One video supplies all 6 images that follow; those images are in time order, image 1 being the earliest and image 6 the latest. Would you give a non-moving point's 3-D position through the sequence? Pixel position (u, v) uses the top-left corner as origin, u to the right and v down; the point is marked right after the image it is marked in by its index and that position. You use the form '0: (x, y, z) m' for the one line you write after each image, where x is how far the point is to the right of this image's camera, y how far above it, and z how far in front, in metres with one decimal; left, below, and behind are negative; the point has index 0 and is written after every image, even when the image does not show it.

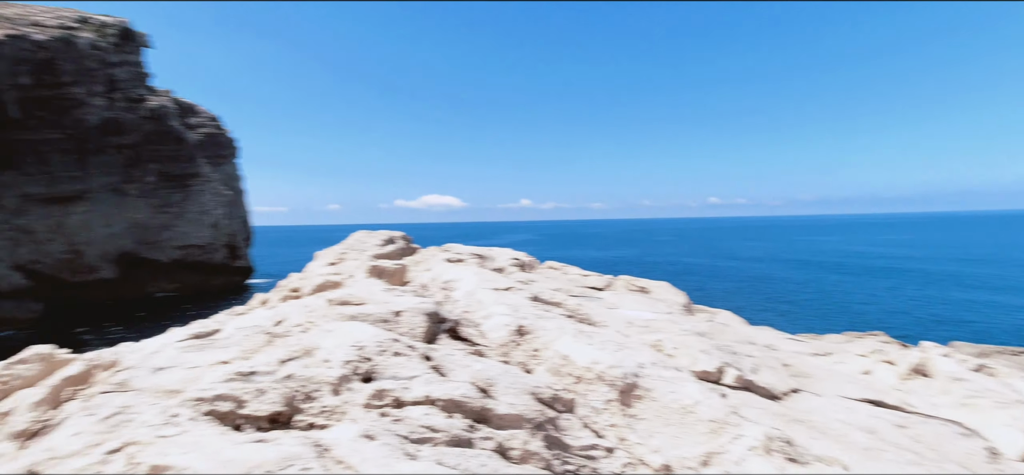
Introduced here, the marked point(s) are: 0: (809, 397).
0: (+5.9, -3.2, +9.9) m
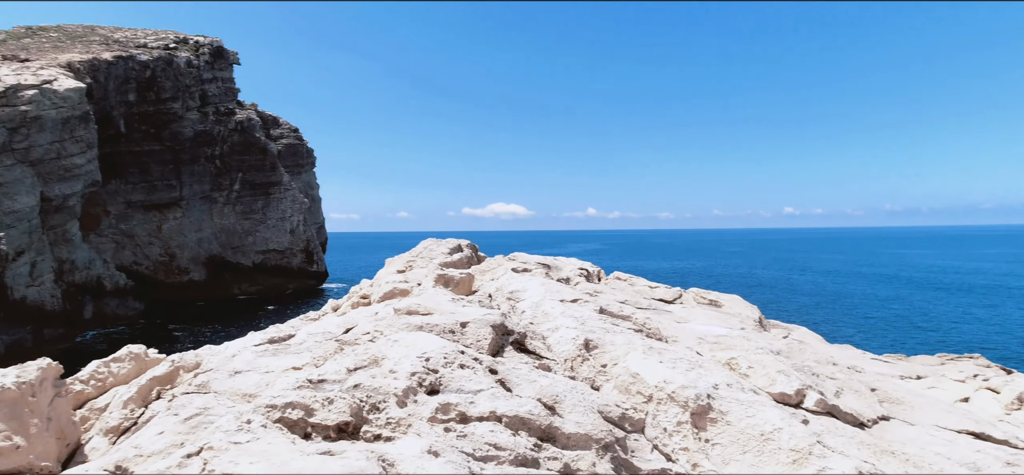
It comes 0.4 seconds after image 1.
0: (+7.0, -3.4, +9.0) m
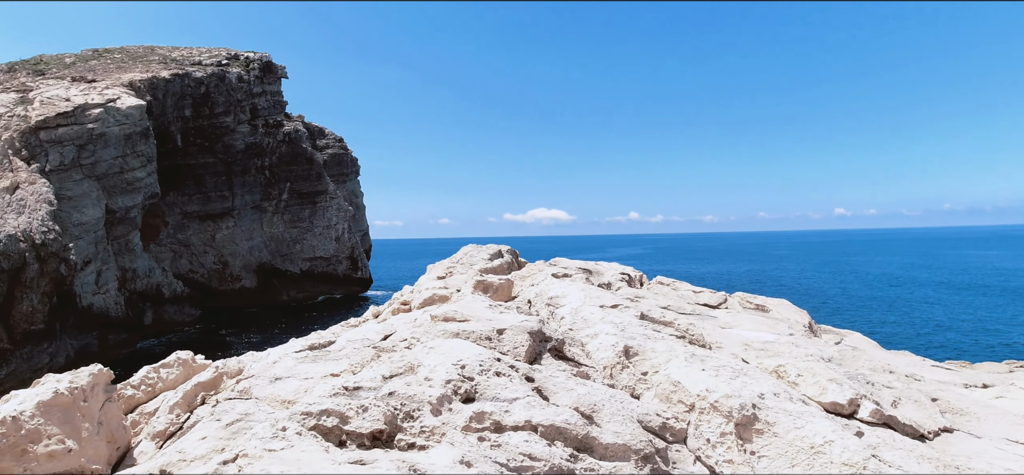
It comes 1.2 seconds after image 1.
0: (+7.7, -3.4, +8.3) m
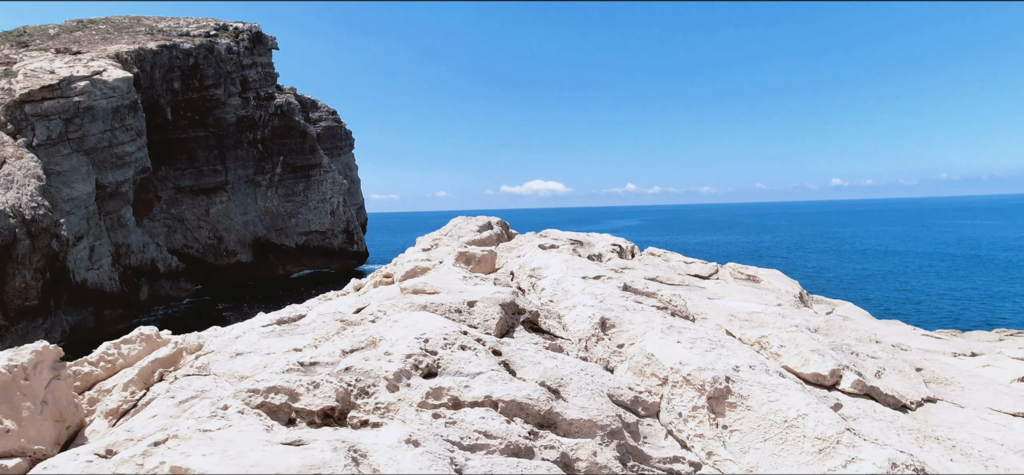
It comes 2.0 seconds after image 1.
0: (+7.3, -2.9, +8.2) m
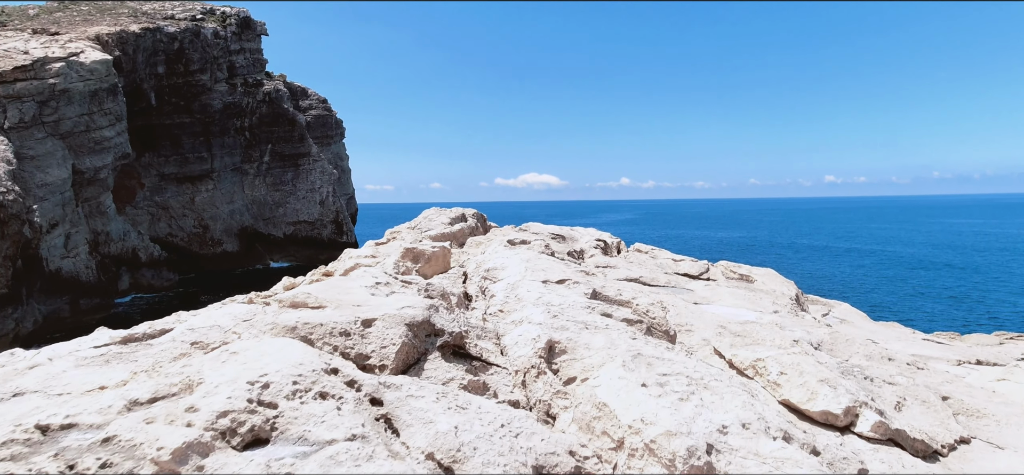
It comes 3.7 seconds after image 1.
0: (+6.4, -2.9, +6.6) m
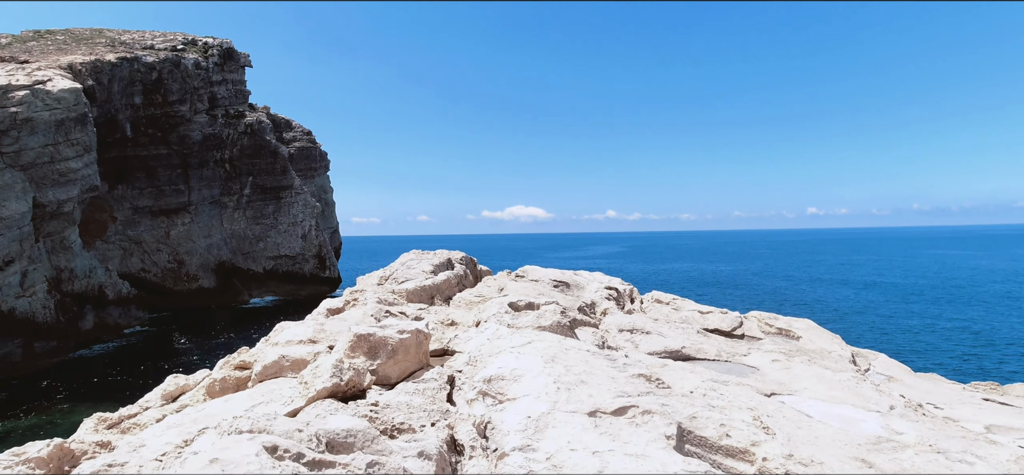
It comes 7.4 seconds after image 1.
0: (+6.6, -3.7, +2.8) m
